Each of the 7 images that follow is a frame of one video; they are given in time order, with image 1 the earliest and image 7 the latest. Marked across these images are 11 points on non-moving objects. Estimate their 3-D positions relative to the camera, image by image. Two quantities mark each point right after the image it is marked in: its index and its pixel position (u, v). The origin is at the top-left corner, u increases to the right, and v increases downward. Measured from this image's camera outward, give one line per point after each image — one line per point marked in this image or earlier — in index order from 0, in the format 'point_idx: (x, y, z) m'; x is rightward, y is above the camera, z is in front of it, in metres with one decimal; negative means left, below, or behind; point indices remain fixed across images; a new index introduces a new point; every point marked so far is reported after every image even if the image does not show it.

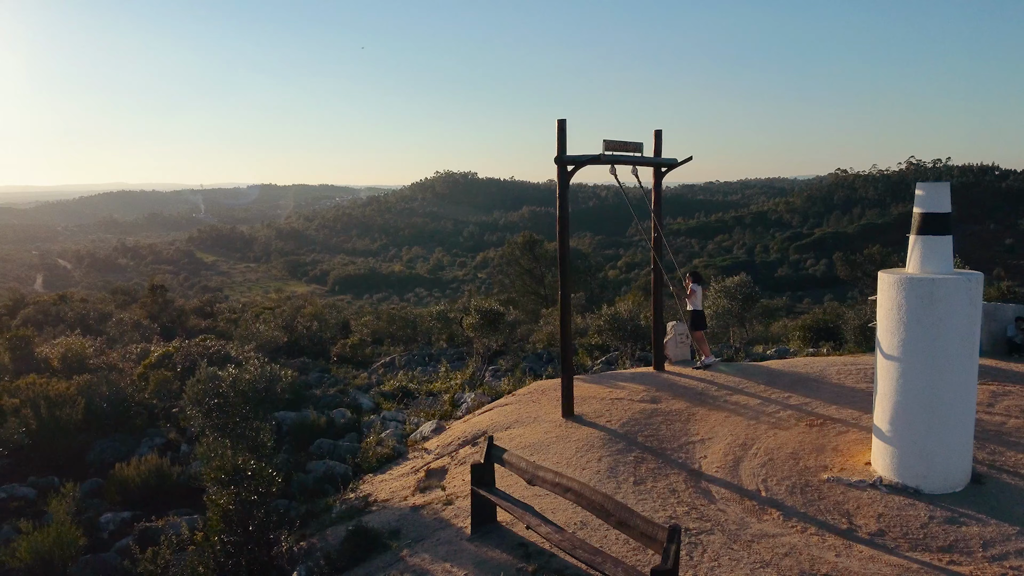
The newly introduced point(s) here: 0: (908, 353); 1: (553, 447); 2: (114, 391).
0: (+2.7, -0.5, +4.3) m
1: (+0.3, -1.3, +5.4) m
2: (-7.1, -1.9, +11.5) m
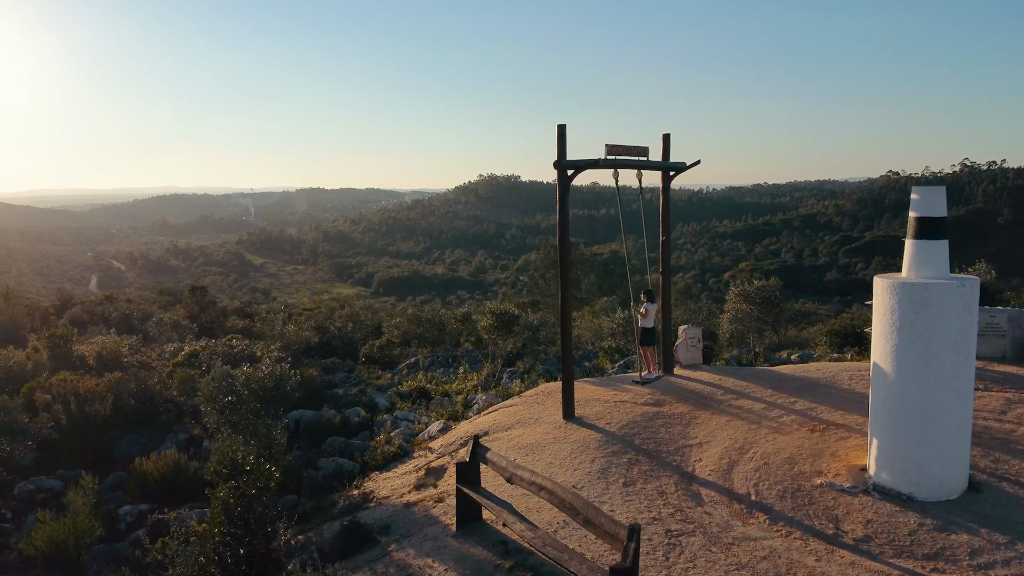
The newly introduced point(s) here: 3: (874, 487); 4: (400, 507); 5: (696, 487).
0: (+2.6, -0.5, +4.3) m
1: (+0.3, -1.4, +5.4) m
2: (-6.9, -1.9, +11.9) m
3: (+2.5, -1.4, +4.4) m
4: (-0.8, -1.6, +4.7) m
5: (+1.3, -1.4, +4.6) m
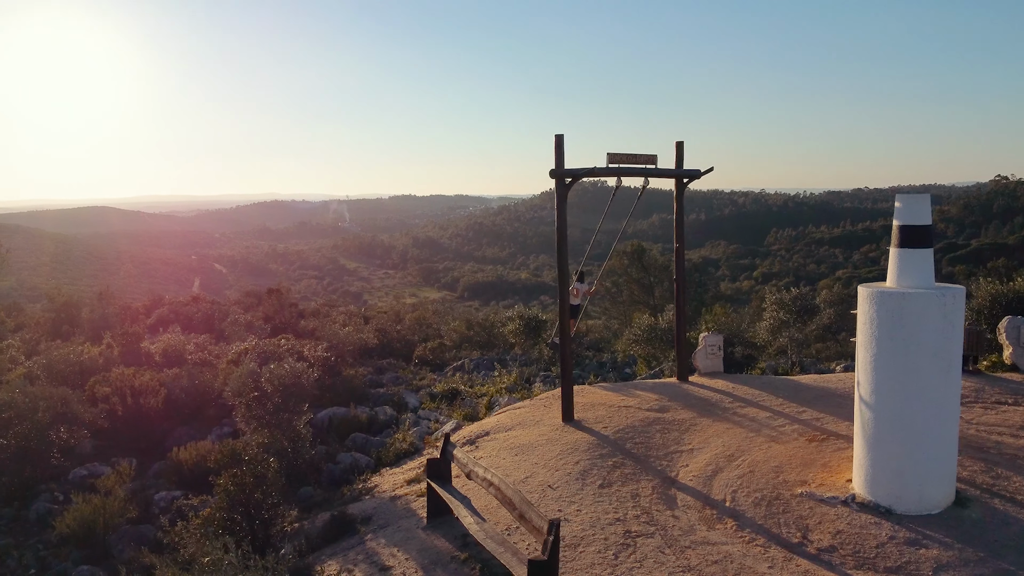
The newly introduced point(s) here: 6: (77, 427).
0: (+2.4, -0.5, +4.2) m
1: (+0.2, -1.4, +5.5) m
2: (-6.4, -1.9, +12.6) m
3: (+2.3, -1.4, +4.3) m
4: (-1.0, -1.7, +4.9) m
5: (+1.2, -1.5, +4.6) m
6: (-7.3, -2.3, +10.7) m
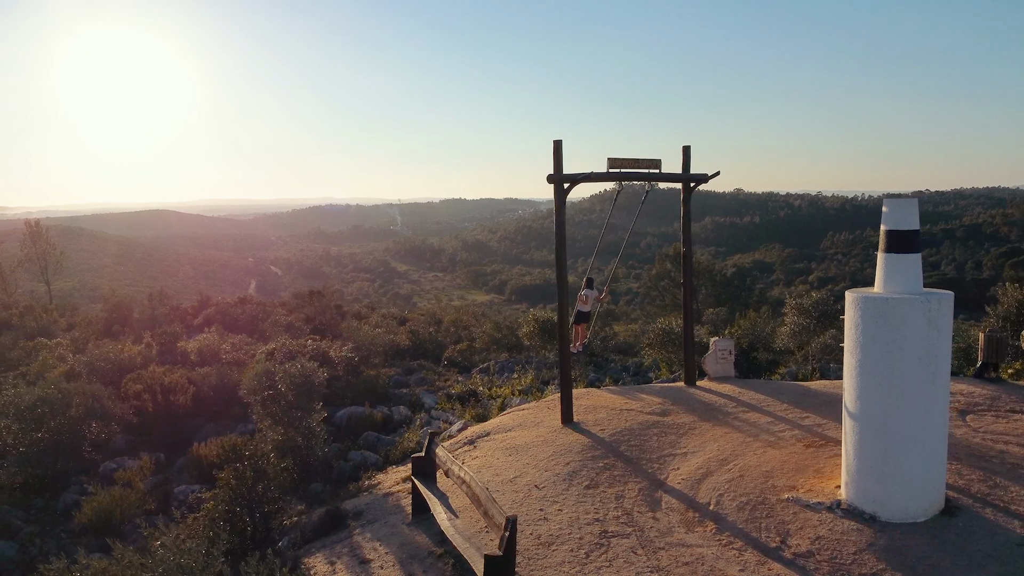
0: (+2.3, -0.6, +4.2) m
1: (+0.2, -1.4, +5.6) m
2: (-6.1, -1.9, +13.0) m
3: (+2.2, -1.5, +4.3) m
4: (-1.1, -1.7, +5.1) m
5: (+1.1, -1.5, +4.6) m
6: (-7.0, -2.4, +11.1) m
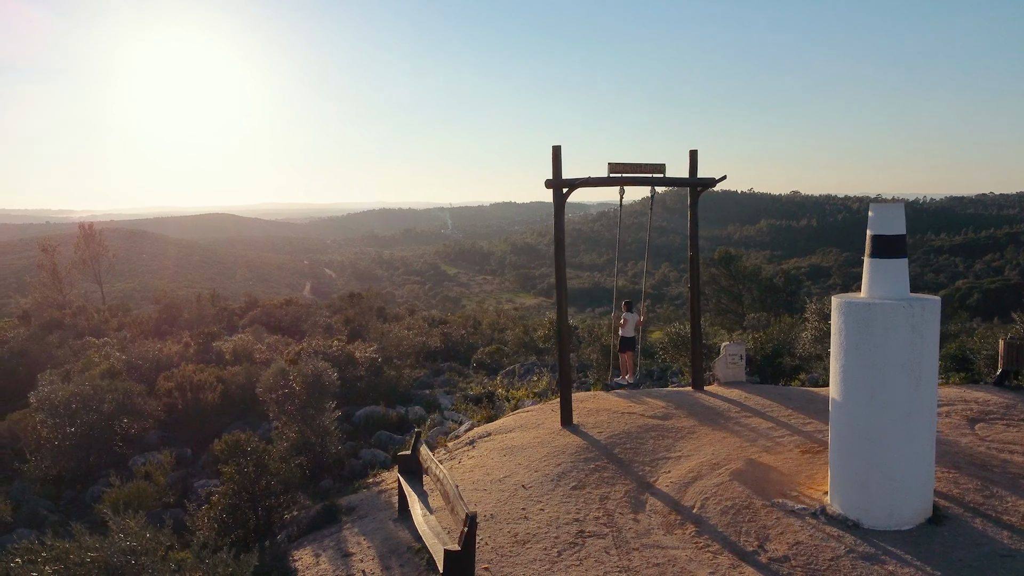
0: (+2.2, -0.6, +4.1) m
1: (+0.1, -1.5, +5.7) m
2: (-5.7, -2.0, +13.4) m
3: (+2.1, -1.5, +4.3) m
4: (-1.1, -1.7, +5.2) m
5: (+1.0, -1.5, +4.7) m
6: (-6.8, -2.4, +11.5) m
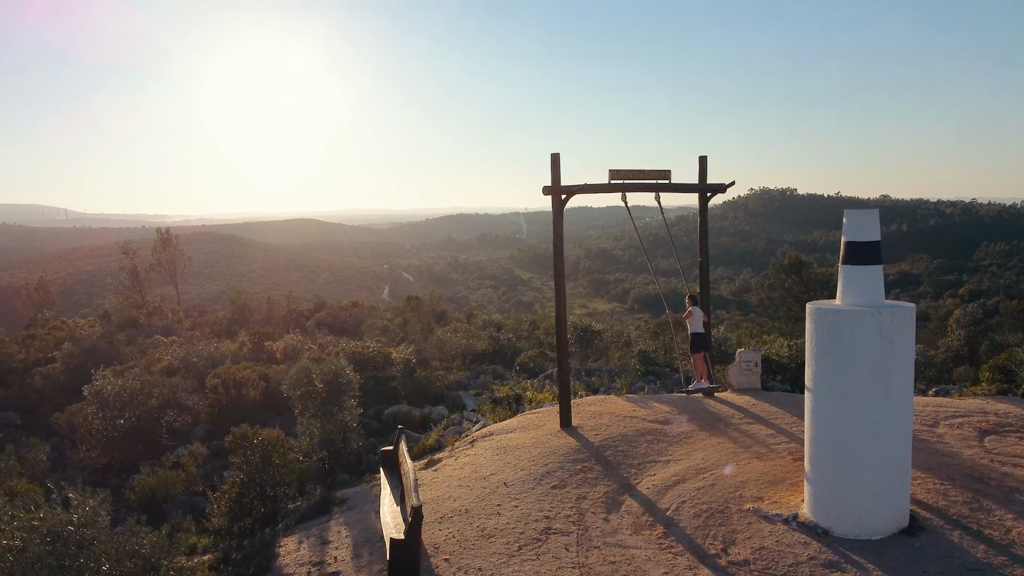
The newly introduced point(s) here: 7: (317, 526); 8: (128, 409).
0: (+2.0, -0.7, +4.1) m
1: (+0.1, -1.5, +5.8) m
2: (-5.1, -2.0, +14.0) m
3: (+1.9, -1.6, +4.3) m
4: (-1.2, -1.7, +5.5) m
5: (+0.8, -1.6, +4.8) m
6: (-6.4, -2.4, +12.2) m
7: (-1.5, -1.8, +4.7) m
8: (-6.7, -2.1, +11.1) m
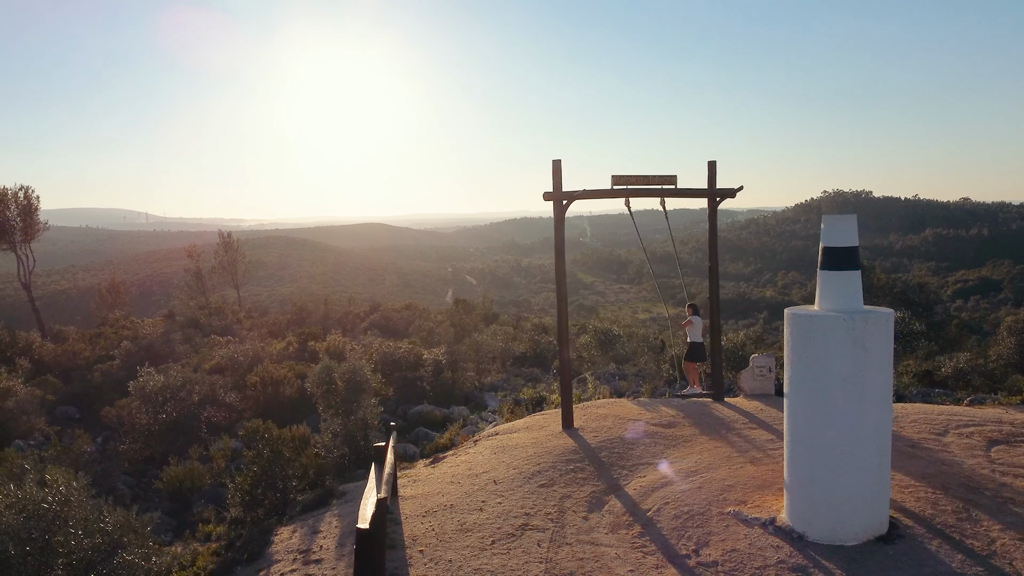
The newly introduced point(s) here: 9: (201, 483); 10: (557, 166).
0: (+1.9, -0.7, +4.2) m
1: (+0.1, -1.5, +6.0) m
2: (-4.6, -2.0, +14.5) m
3: (+1.8, -1.6, +4.3) m
4: (-1.3, -1.8, +5.7) m
5: (+0.7, -1.6, +4.9) m
6: (-6.0, -2.4, +12.8) m
7: (-1.6, -1.8, +4.9) m
8: (-6.4, -2.1, +11.7) m
9: (-3.8, -2.4, +7.8) m
10: (+0.5, +1.3, +6.5) m
